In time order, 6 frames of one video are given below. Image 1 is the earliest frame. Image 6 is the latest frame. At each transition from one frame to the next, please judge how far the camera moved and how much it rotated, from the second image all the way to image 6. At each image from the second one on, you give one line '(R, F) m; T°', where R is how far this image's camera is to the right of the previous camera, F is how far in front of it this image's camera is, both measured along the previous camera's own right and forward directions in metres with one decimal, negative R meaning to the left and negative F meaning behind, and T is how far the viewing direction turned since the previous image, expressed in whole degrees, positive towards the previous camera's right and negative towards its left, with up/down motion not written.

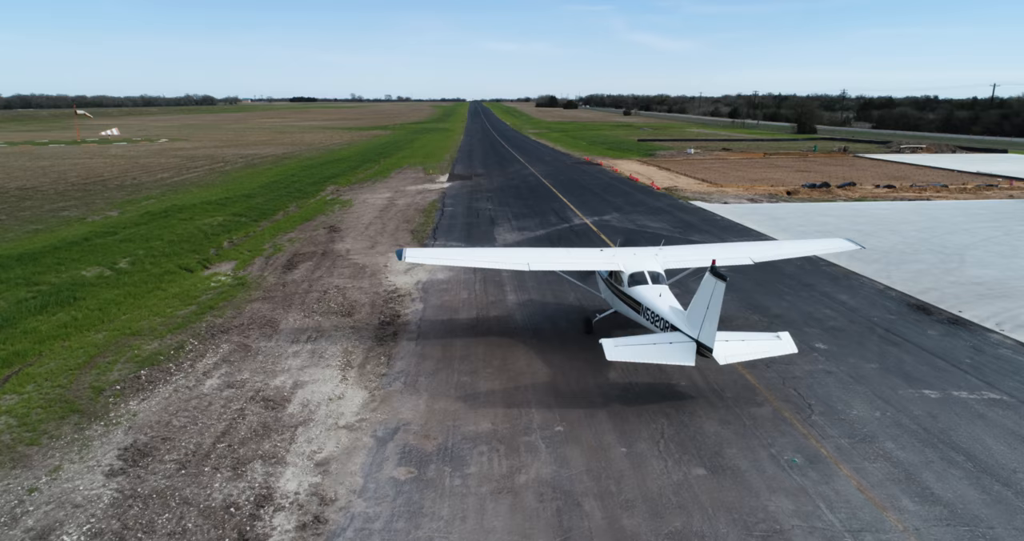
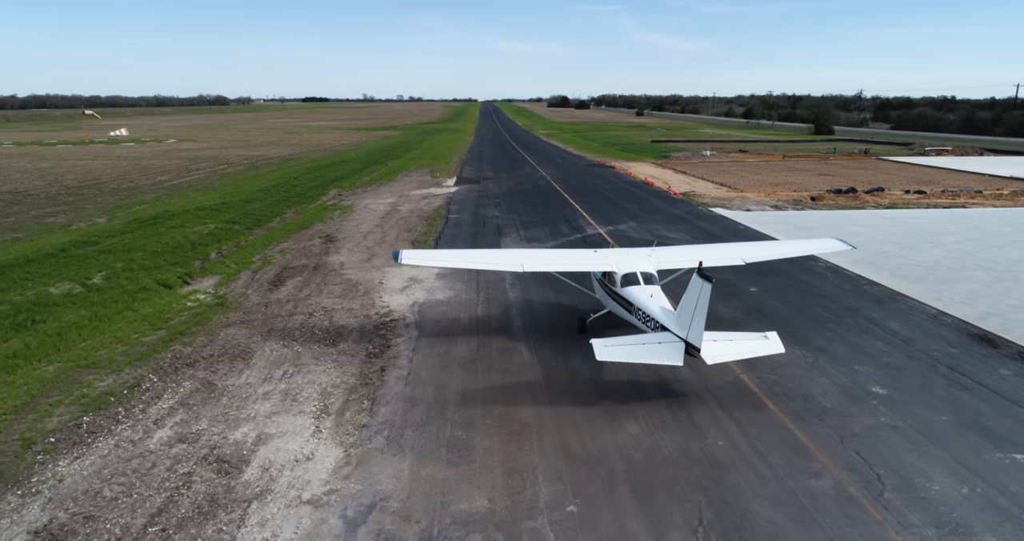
(+0.1, +1.7) m; -1°
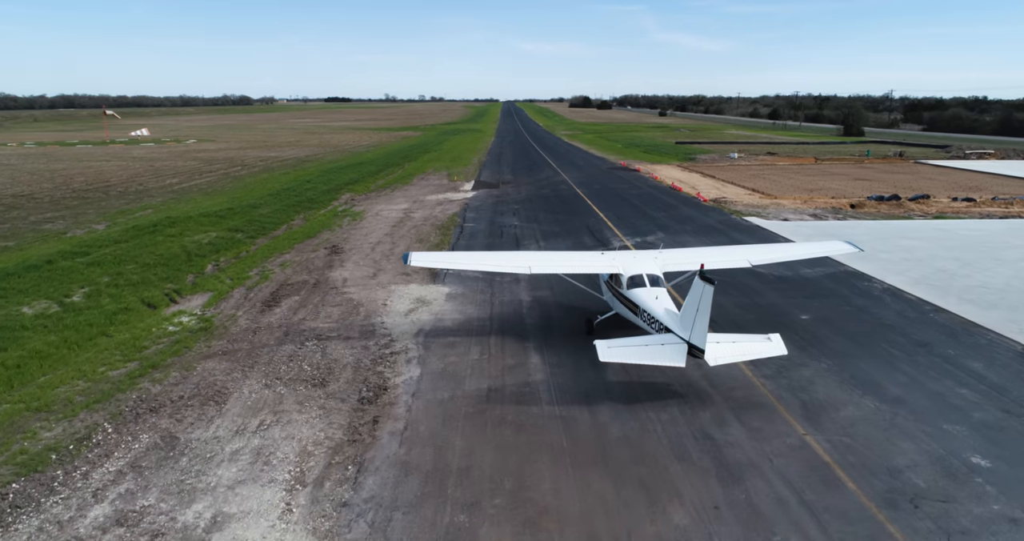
(0.0, +1.8) m; -2°
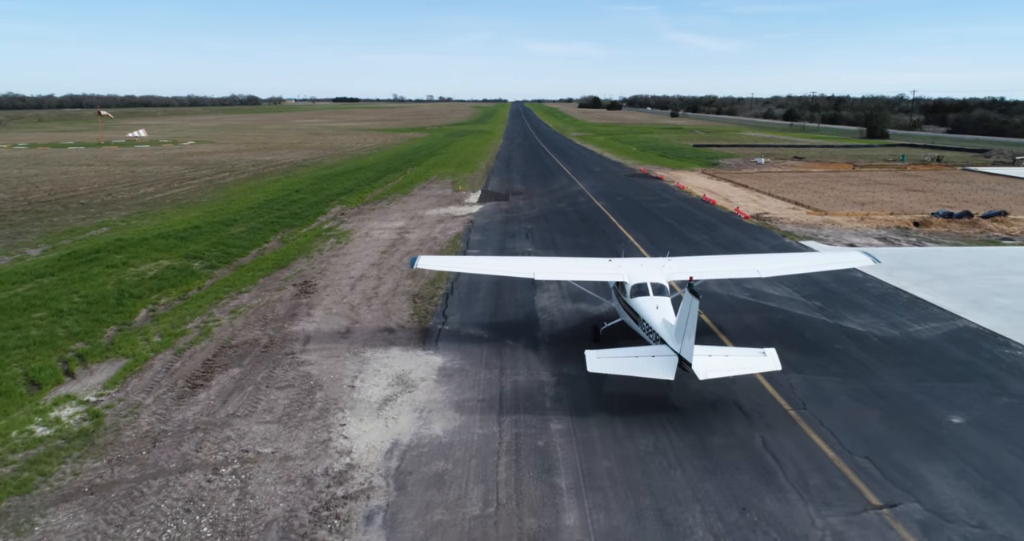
(-0.2, +4.5) m; -1°
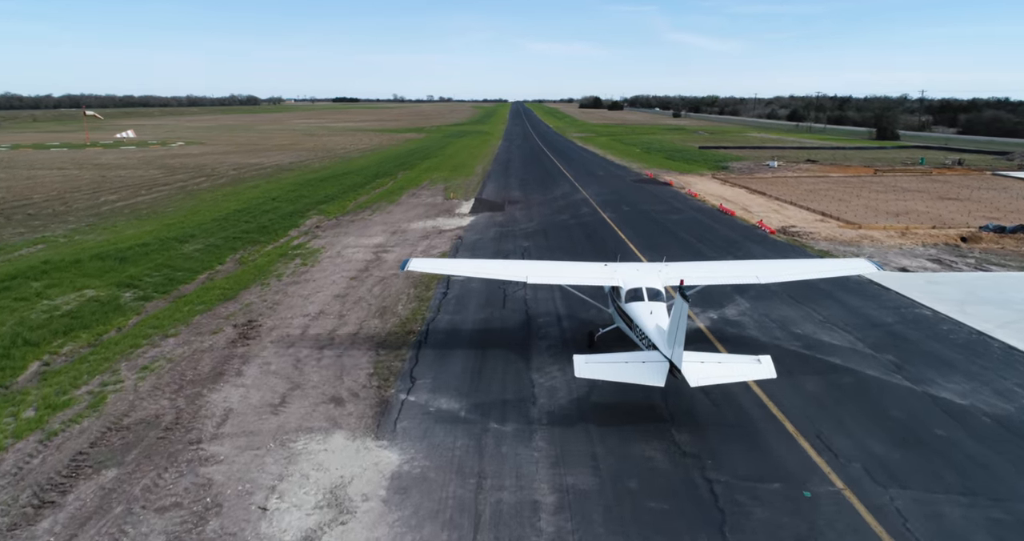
(+0.2, +3.5) m; 0°
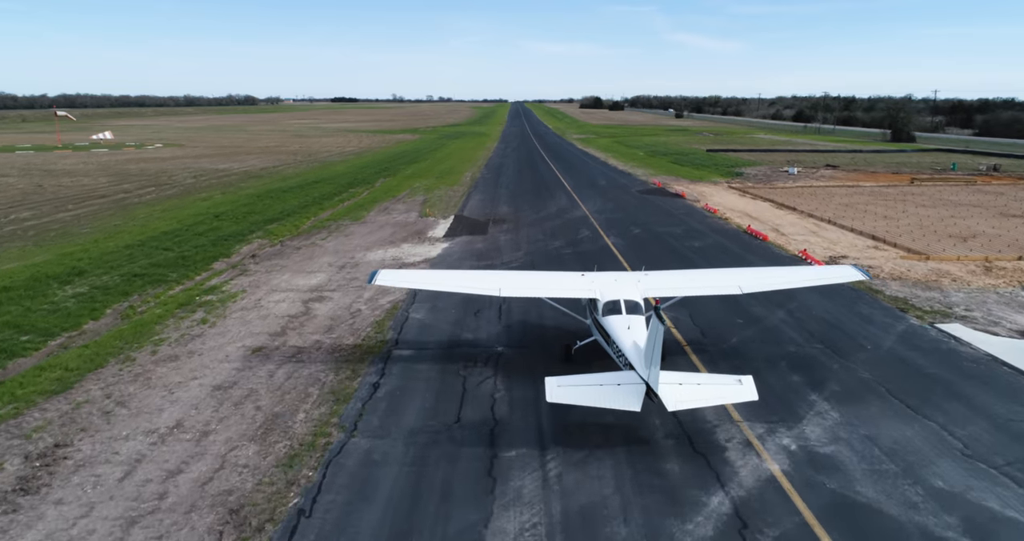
(+0.6, +5.6) m; 0°
